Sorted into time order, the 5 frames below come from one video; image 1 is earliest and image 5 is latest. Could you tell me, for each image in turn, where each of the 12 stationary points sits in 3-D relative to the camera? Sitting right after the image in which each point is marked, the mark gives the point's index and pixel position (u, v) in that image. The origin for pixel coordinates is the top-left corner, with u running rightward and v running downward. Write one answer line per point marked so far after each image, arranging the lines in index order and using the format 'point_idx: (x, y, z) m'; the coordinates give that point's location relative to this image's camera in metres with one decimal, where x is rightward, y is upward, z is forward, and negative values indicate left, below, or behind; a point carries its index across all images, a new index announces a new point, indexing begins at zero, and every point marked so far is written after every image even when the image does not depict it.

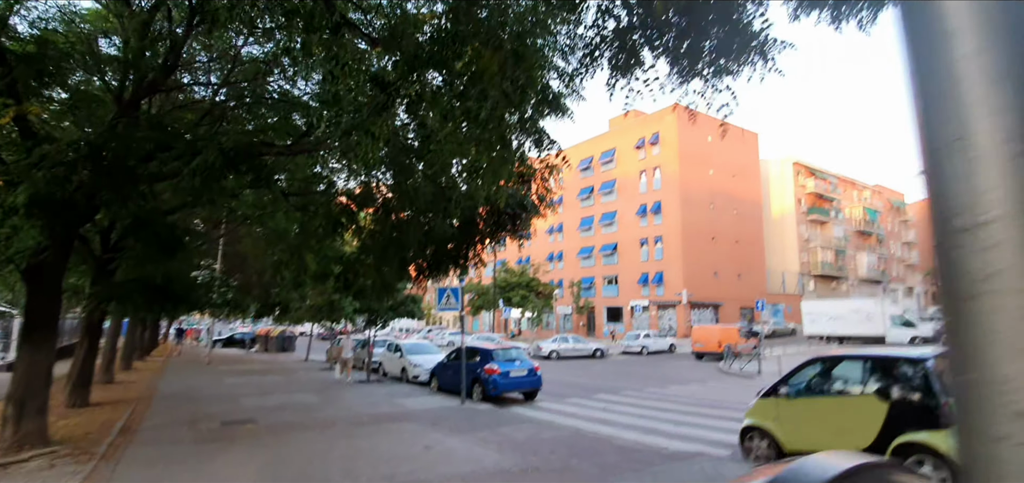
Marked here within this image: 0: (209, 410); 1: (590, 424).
0: (-7.0, -3.9, +11.4) m
1: (+1.6, -3.9, +10.5) m
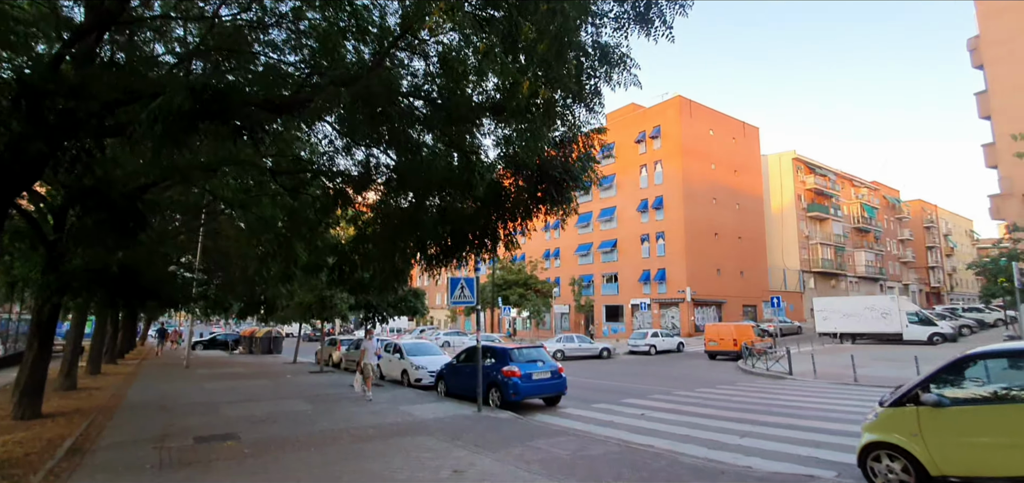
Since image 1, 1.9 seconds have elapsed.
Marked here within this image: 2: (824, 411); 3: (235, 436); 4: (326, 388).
0: (-6.4, -3.6, +9.6) m
1: (+2.2, -3.5, +9.0) m
2: (+7.1, -3.8, +11.1) m
3: (-4.8, -3.4, +8.5) m
4: (-5.7, -4.5, +15.2) m
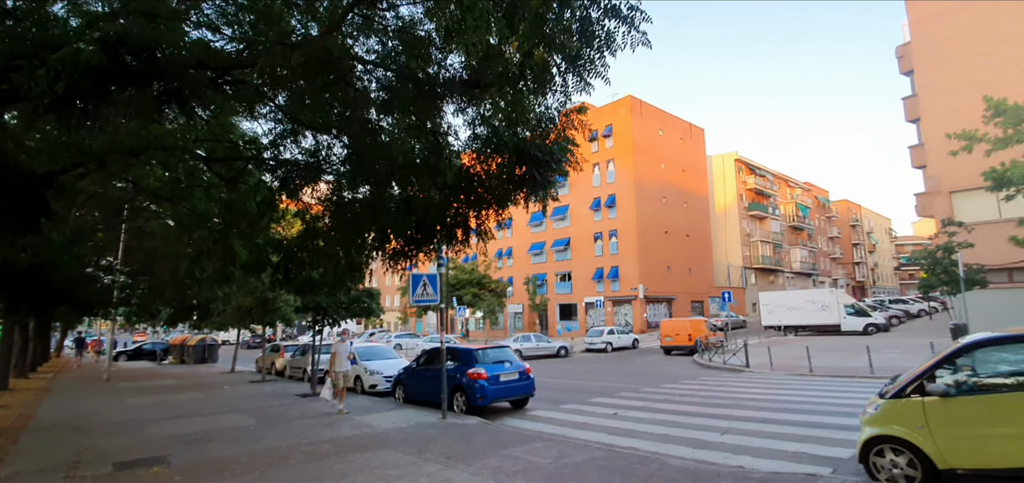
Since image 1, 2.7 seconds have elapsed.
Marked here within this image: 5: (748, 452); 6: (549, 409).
0: (-7.0, -3.5, +8.2) m
1: (+1.7, -3.4, +8.5) m
2: (+6.3, -3.7, +11.1) m
3: (-5.2, -3.3, +7.3) m
4: (-6.8, -4.4, +13.8) m
5: (+3.4, -3.1, +7.1) m
6: (+0.9, -3.9, +11.5) m
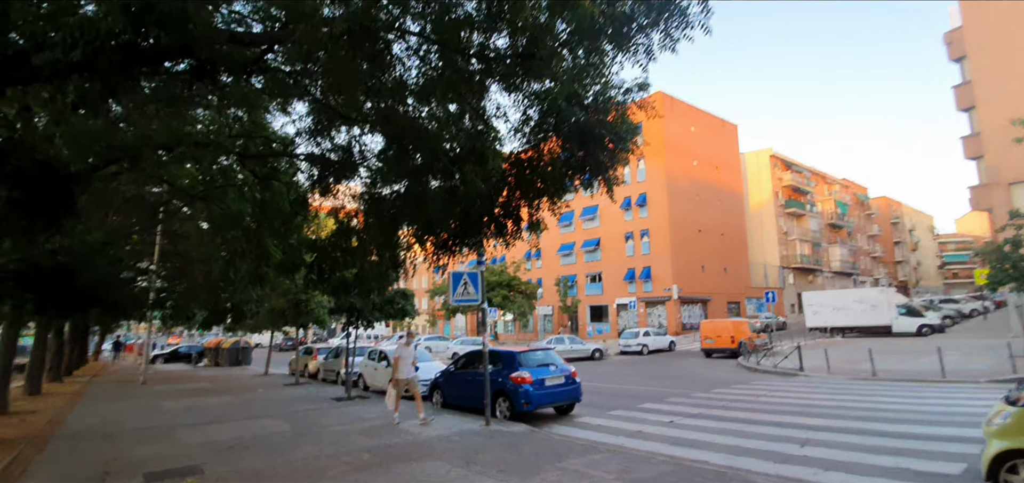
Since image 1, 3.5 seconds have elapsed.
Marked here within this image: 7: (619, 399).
0: (-6.1, -3.4, +7.9) m
1: (+2.6, -3.2, +7.7) m
2: (+7.3, -3.5, +10.2) m
3: (-4.4, -3.2, +6.9) m
4: (-5.7, -4.4, +13.5) m
5: (+4.2, -2.9, +6.3) m
6: (+1.9, -3.8, +10.8) m
7: (+2.8, -4.1, +12.9) m
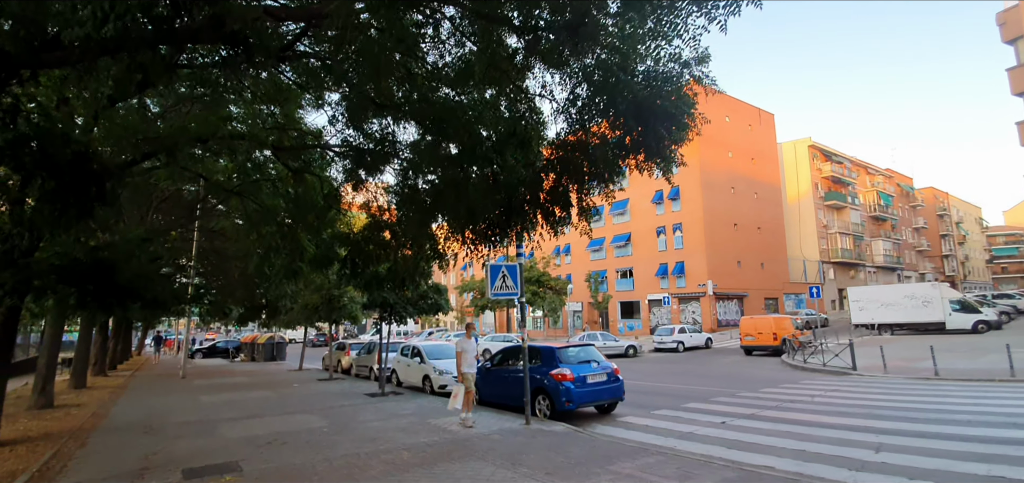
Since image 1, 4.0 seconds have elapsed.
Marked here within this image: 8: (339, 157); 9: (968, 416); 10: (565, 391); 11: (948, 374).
0: (-5.4, -3.3, +7.8) m
1: (+3.2, -3.1, +7.2) m
2: (+8.1, -3.3, +9.4) m
3: (-3.8, -3.1, +6.7) m
4: (-4.7, -4.3, +13.4) m
5: (+4.8, -2.7, +5.7) m
6: (+2.7, -3.6, +10.3) m
7: (+3.7, -3.9, +12.3) m
8: (-4.0, +1.9, +11.3) m
9: (+8.4, -3.2, +9.0) m
10: (+1.0, -2.9, +9.4) m
11: (+12.2, -3.7, +13.8) m
